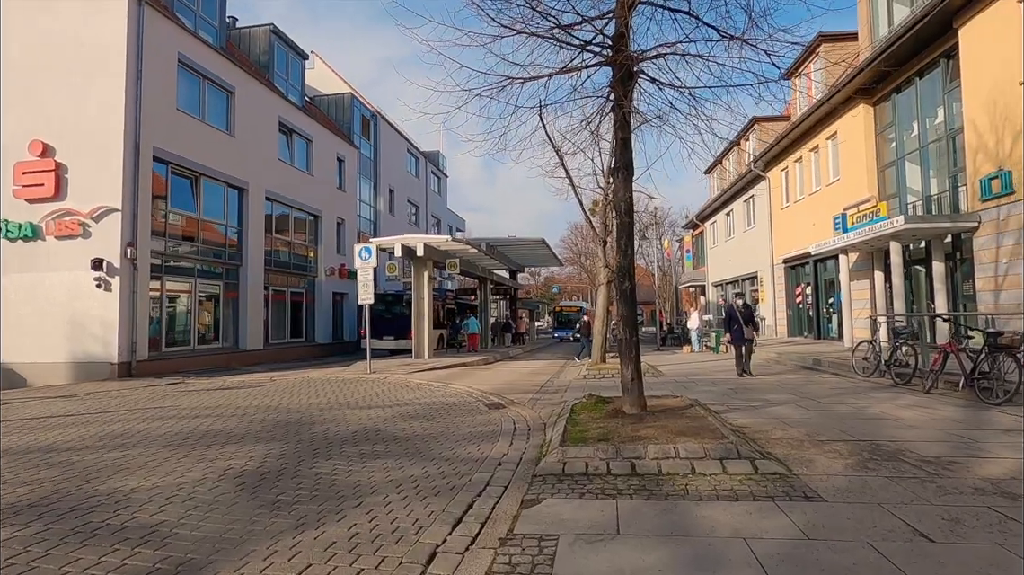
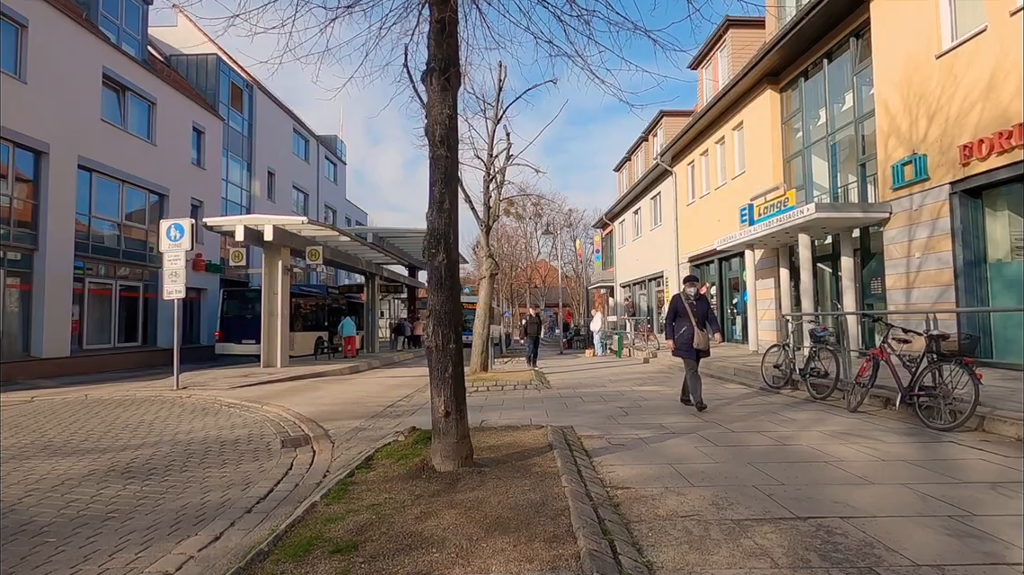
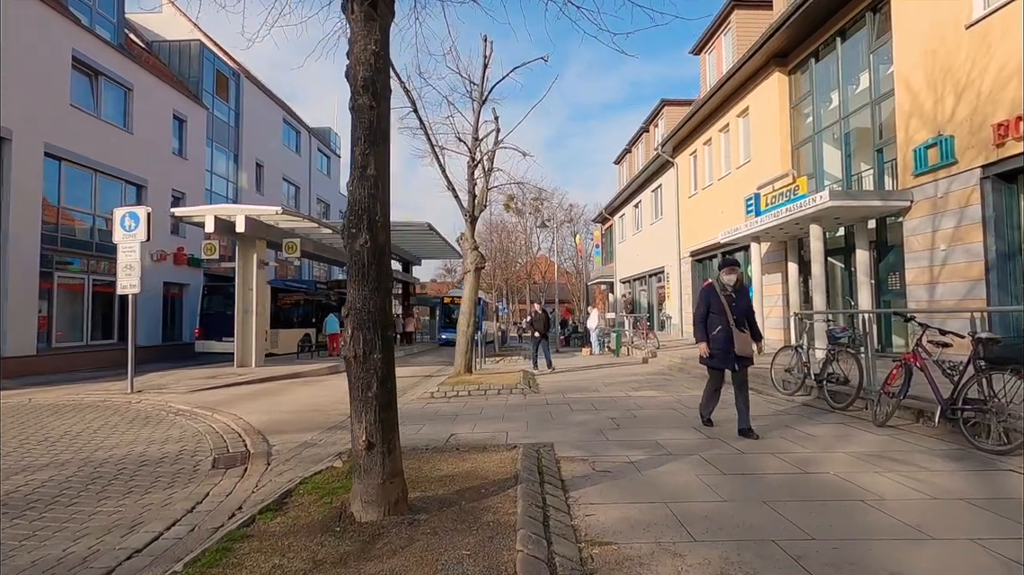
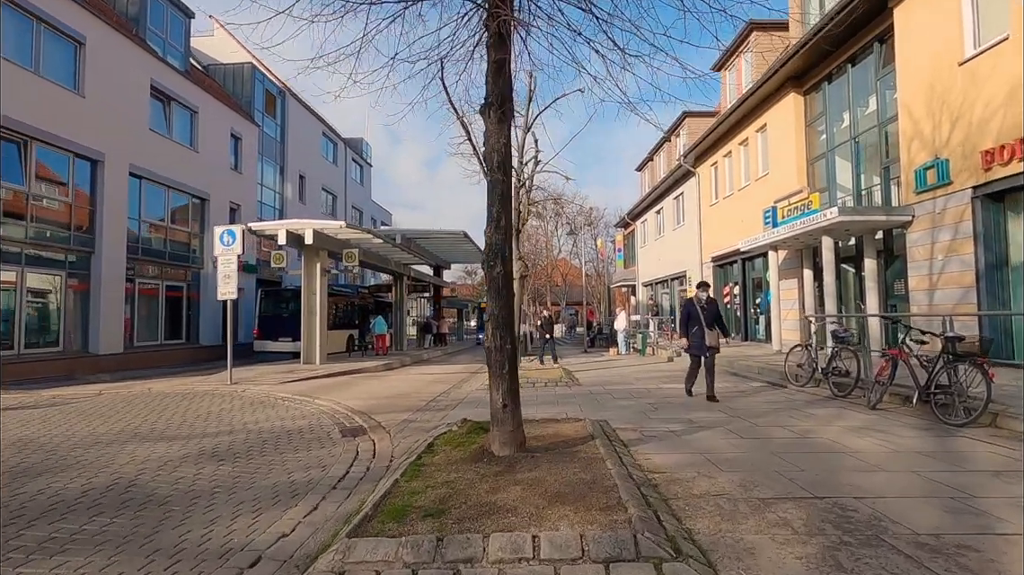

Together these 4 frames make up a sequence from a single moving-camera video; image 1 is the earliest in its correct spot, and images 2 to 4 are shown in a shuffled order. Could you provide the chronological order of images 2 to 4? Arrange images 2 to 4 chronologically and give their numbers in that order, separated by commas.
4, 2, 3
